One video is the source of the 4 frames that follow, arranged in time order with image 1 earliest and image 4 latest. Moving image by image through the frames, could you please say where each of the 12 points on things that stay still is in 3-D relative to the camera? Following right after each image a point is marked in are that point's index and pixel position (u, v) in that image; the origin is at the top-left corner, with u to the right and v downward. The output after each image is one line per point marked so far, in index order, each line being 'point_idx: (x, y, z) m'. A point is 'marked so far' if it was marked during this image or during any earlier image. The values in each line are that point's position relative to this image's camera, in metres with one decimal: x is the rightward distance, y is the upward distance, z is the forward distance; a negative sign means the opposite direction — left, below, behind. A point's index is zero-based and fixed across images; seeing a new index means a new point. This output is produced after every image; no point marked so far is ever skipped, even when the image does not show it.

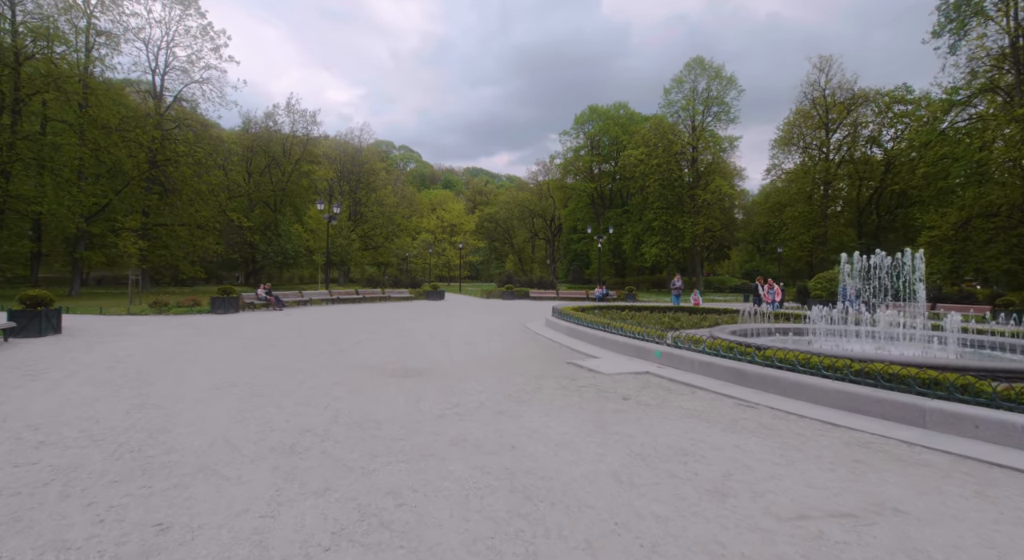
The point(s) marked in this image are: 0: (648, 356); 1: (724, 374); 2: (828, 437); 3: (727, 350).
0: (+2.4, -1.4, +9.7) m
1: (+3.1, -1.4, +7.8) m
2: (+3.0, -1.5, +5.2) m
3: (+3.4, -1.1, +8.3) m
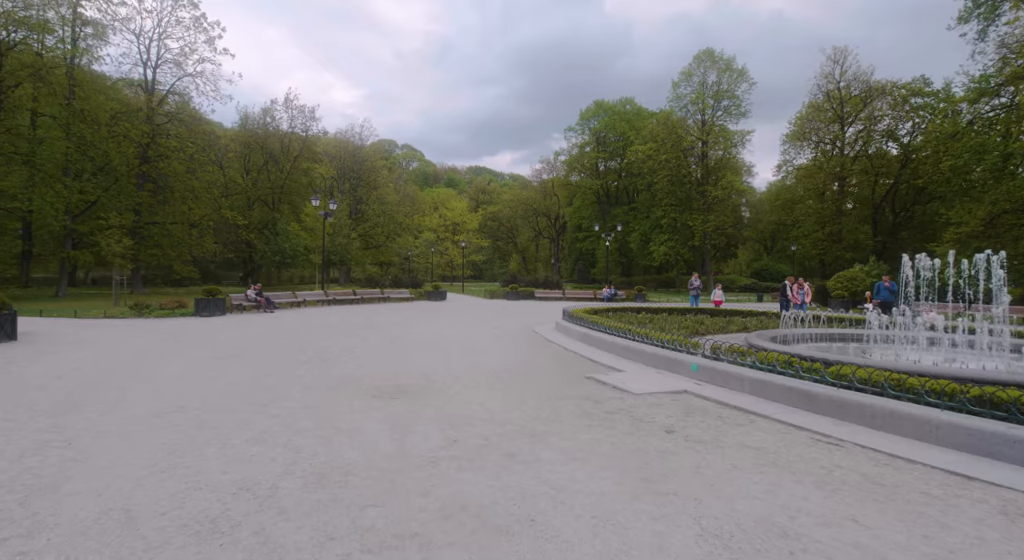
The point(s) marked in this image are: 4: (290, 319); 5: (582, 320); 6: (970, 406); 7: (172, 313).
0: (+2.6, -1.4, +8.2) m
1: (+3.2, -1.4, +6.3) m
2: (+3.2, -1.5, +3.7) m
3: (+3.5, -1.1, +6.8) m
4: (-7.7, -1.4, +18.6) m
5: (+1.8, -1.0, +13.8) m
6: (+4.3, -1.2, +5.0) m
7: (-12.4, -1.2, +19.6) m
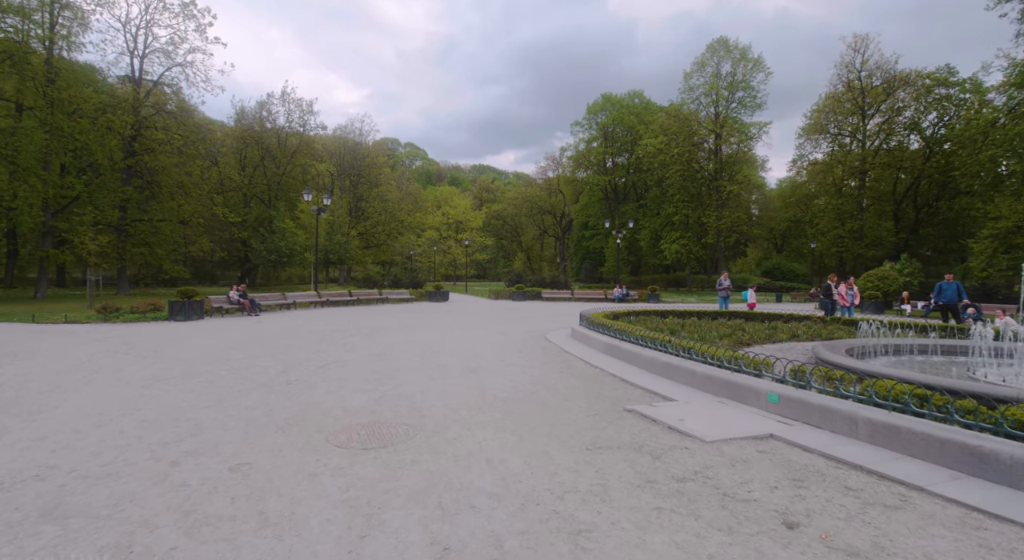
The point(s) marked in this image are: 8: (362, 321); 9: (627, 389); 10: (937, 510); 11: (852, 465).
0: (+2.8, -1.4, +6.2) m
1: (+3.4, -1.4, +4.3) m
2: (+3.3, -1.5, +1.7) m
3: (+3.7, -1.1, +4.8) m
4: (-7.4, -1.4, +16.6) m
5: (+2.0, -1.0, +11.8) m
6: (+4.4, -1.2, +3.0) m
7: (-12.1, -1.2, +17.7) m
8: (-4.9, -1.3, +17.5) m
9: (+1.6, -1.5, +7.3) m
10: (+2.8, -1.5, +3.6) m
11: (+2.7, -1.5, +4.4) m
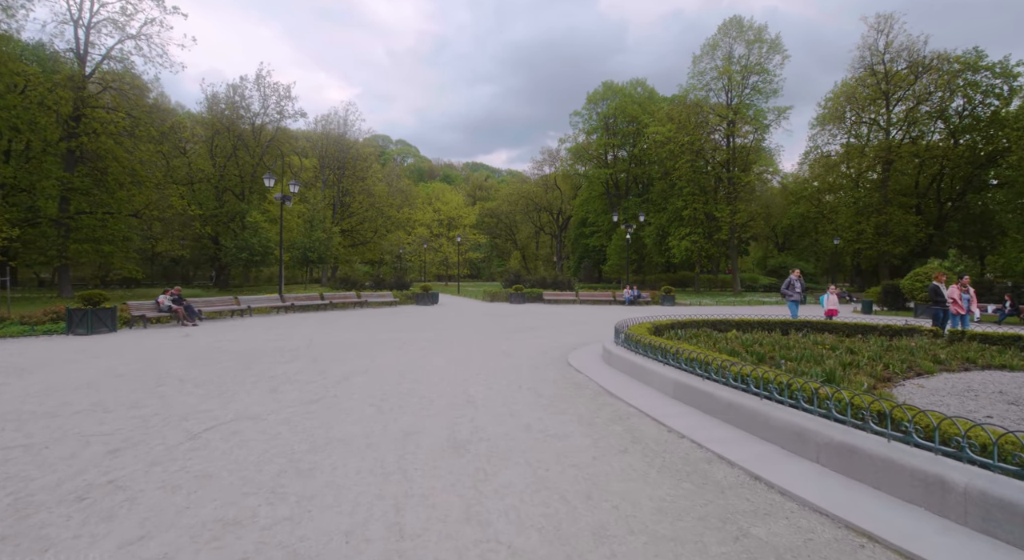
0: (+3.0, -1.4, +2.2) m
1: (+3.6, -1.4, +0.3) m
2: (+3.6, -1.5, -2.3) m
3: (+3.9, -1.1, +0.9) m
4: (-7.3, -1.4, +12.5) m
5: (+2.2, -1.0, +7.8) m
6: (+4.7, -1.2, -0.9) m
7: (-12.0, -1.3, +13.5) m
8: (-4.8, -1.3, +13.4) m
9: (+1.8, -1.5, +3.3) m
10: (+3.1, -1.5, -0.4) m
11: (+3.0, -1.5, +0.4) m
